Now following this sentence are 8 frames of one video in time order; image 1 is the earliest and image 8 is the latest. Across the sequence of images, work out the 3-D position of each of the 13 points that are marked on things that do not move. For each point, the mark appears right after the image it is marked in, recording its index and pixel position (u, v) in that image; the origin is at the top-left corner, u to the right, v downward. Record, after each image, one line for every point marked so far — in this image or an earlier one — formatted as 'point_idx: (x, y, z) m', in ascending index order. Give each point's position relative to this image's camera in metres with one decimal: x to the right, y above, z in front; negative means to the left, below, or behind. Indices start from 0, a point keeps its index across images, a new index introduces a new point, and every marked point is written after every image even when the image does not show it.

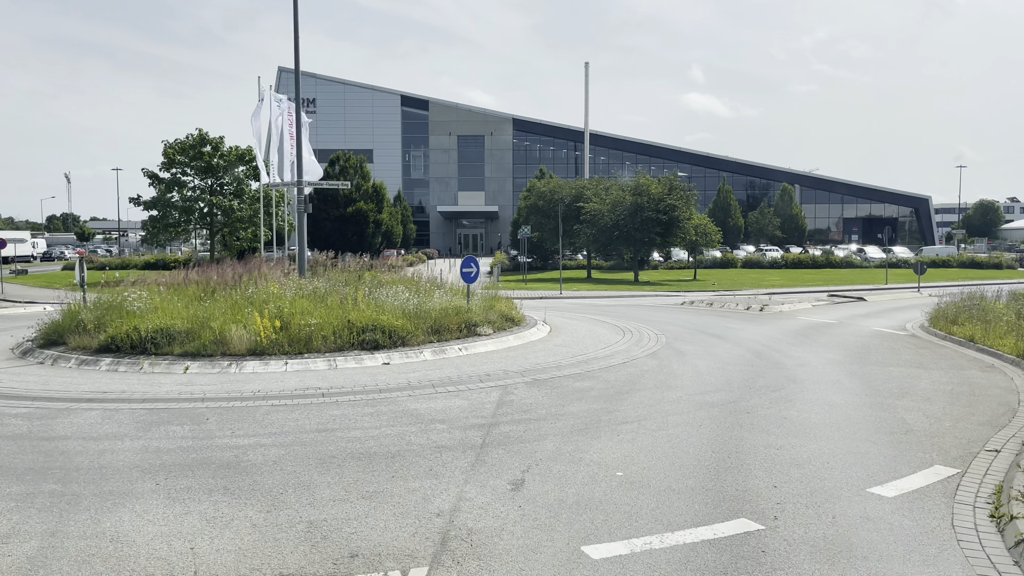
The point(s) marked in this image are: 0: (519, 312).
0: (+0.2, -0.6, +16.8) m
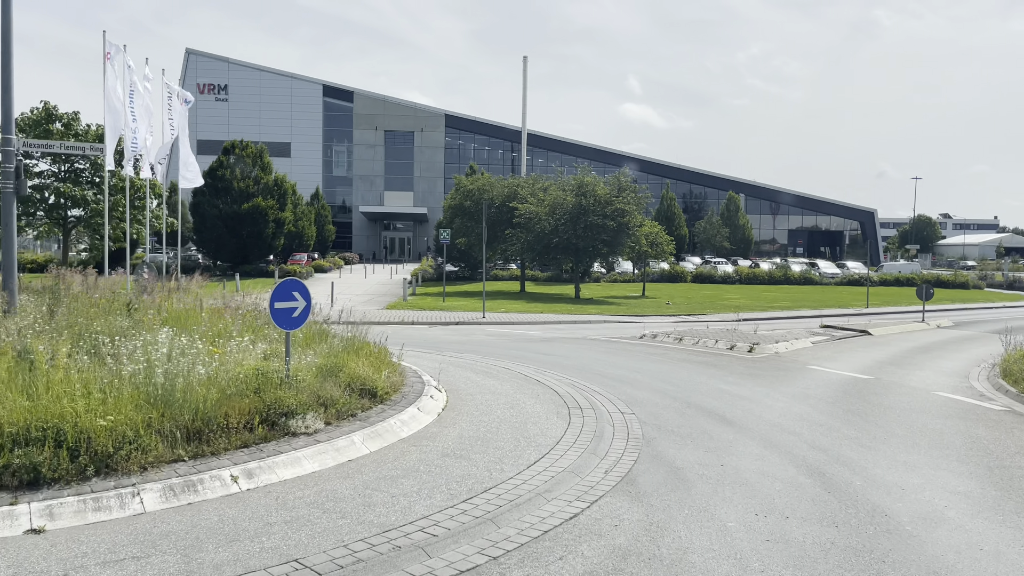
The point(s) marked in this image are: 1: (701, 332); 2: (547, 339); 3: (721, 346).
0: (-1.4, -1.1, +9.9) m
1: (+4.6, -1.1, +19.8) m
2: (+0.8, -1.2, +18.8) m
3: (+4.6, -1.3, +17.8) m
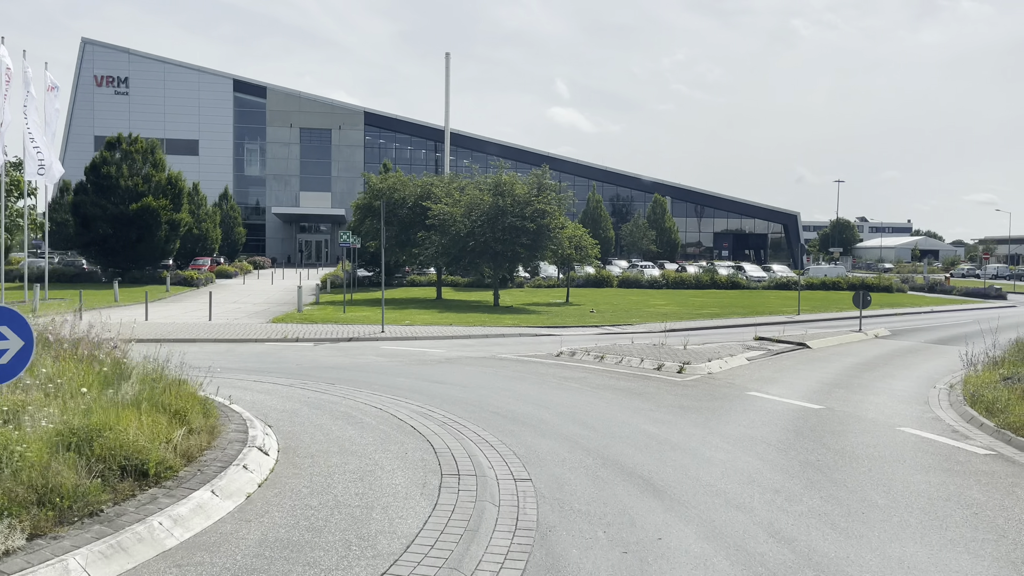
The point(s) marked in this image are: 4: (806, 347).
0: (-2.8, -1.3, +7.1) m
1: (+2.4, -1.3, +17.5) m
2: (-1.3, -1.4, +16.1) m
3: (+2.6, -1.5, +15.5) m
4: (+7.0, -1.4, +19.2) m
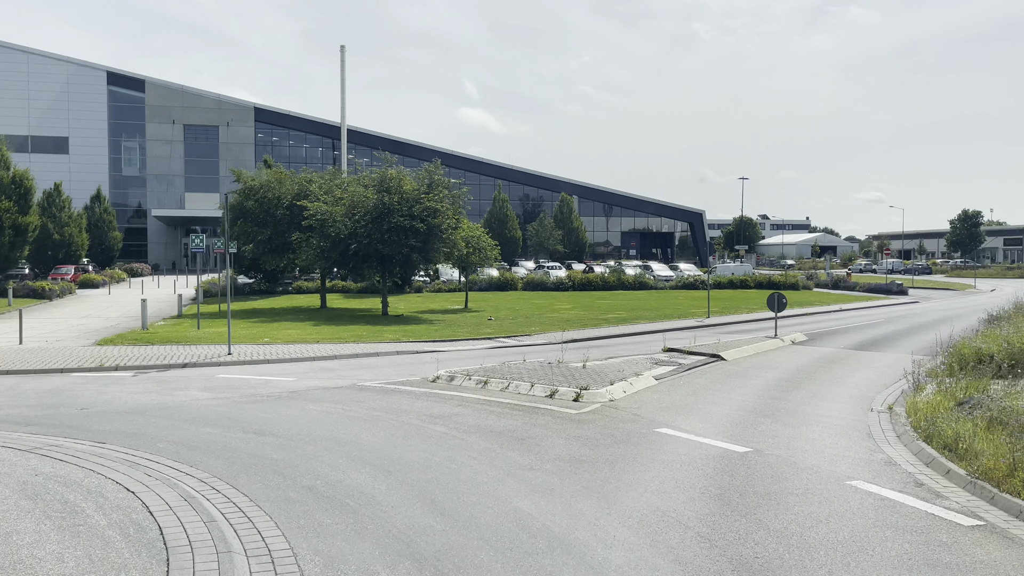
0: (-4.0, -1.6, +3.9) m
1: (0.0, -1.5, +14.8) m
2: (-3.5, -1.7, +13.0) m
3: (+0.4, -1.7, +12.8) m
4: (+4.4, -1.5, +16.9) m
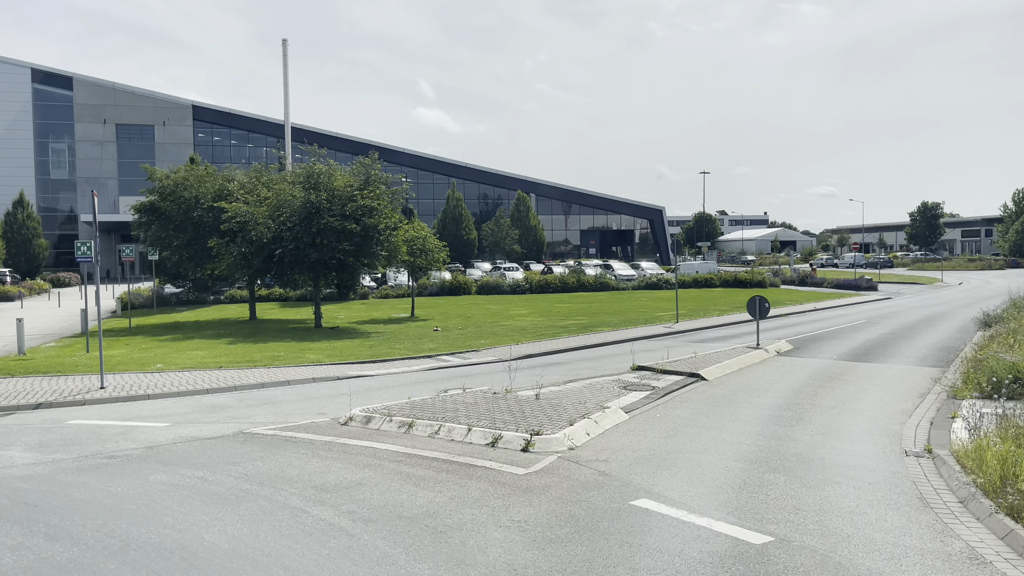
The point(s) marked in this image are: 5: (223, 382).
0: (-4.5, -1.9, +0.7) m
1: (-0.9, -1.7, +11.8) m
2: (-4.4, -1.9, +9.9) m
3: (-0.4, -1.9, +9.8) m
4: (+3.3, -1.6, +14.2) m
5: (-5.3, -1.7, +14.8) m
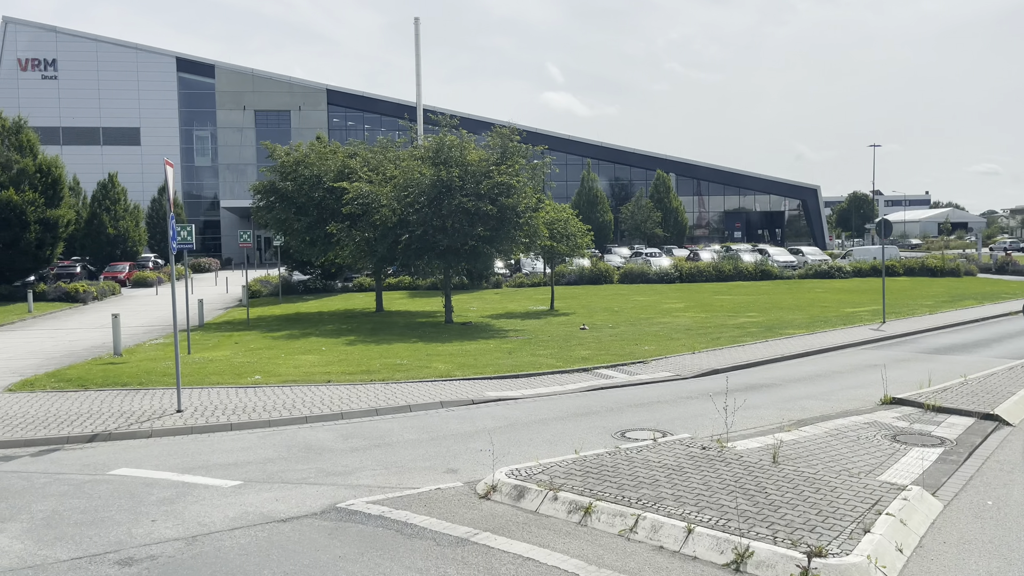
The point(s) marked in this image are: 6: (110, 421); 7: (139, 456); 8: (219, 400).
0: (-4.0, -2.1, -2.5) m
1: (+1.2, -1.7, +7.8) m
2: (-2.5, -2.0, +6.5) m
3: (+1.4, -1.9, +5.8) m
4: (+5.8, -1.6, +9.5) m
5: (-2.6, -1.6, +11.5) m
6: (-5.3, -1.7, +10.7) m
7: (-4.2, -1.8, +9.1) m
8: (-4.3, -1.6, +11.9) m
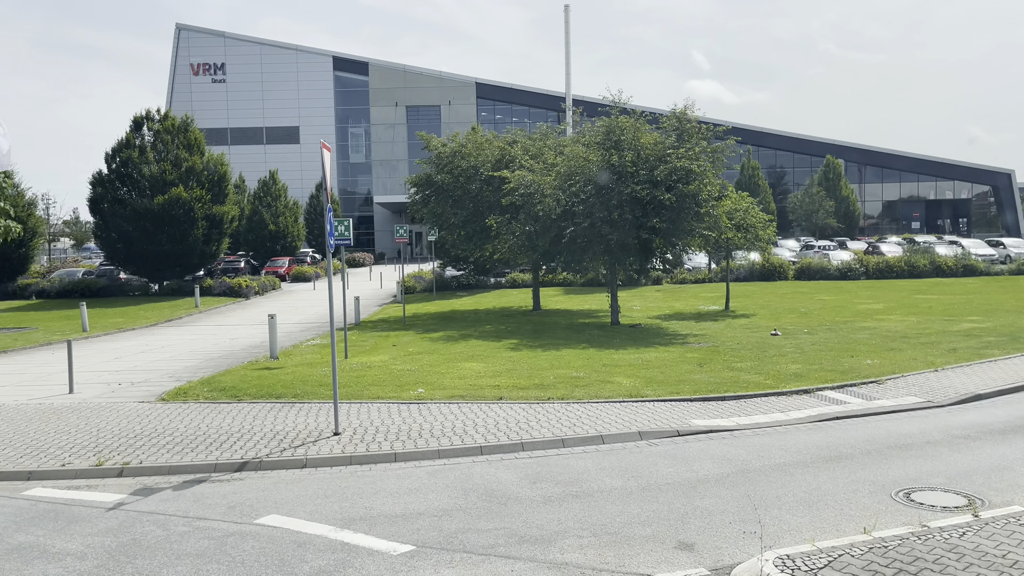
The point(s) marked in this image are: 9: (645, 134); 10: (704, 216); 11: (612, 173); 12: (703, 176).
0: (-3.9, -2.2, -3.9) m
1: (+3.1, -1.8, +5.4) m
2: (-0.9, -2.1, +4.7) m
3: (+2.9, -2.0, +3.4) m
4: (+7.9, -1.7, +6.2) m
5: (-0.1, -1.7, +9.6) m
6: (-2.8, -1.7, +9.3) m
7: (-2.0, -1.9, +7.6) m
8: (-1.7, -1.6, +10.3) m
9: (+3.3, +3.8, +19.8) m
10: (+4.7, +1.8, +19.4) m
11: (+2.4, +2.8, +19.7) m
12: (+4.6, +2.7, +19.3) m
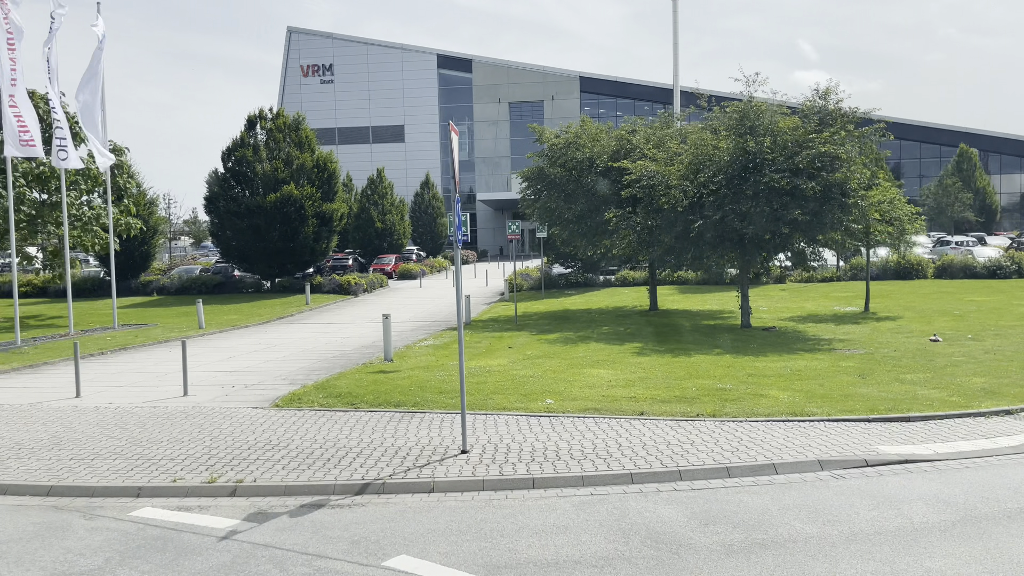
0: (-3.9, -2.3, -4.6) m
1: (+4.1, -1.8, +3.8) m
2: (+0.1, -2.1, +3.6) m
3: (+3.7, -2.1, +1.8) m
4: (+9.0, -1.8, +4.0) m
5: (+1.5, -1.7, +8.4) m
6: (-1.3, -1.7, +8.4) m
7: (-0.7, -1.9, +6.6) m
8: (0.0, -1.6, +9.2) m
9: (+6.1, +3.8, +18.0) m
10: (+7.4, +1.8, +17.5) m
11: (+5.2, +2.8, +18.0) m
12: (+7.3, +2.7, +17.4) m
